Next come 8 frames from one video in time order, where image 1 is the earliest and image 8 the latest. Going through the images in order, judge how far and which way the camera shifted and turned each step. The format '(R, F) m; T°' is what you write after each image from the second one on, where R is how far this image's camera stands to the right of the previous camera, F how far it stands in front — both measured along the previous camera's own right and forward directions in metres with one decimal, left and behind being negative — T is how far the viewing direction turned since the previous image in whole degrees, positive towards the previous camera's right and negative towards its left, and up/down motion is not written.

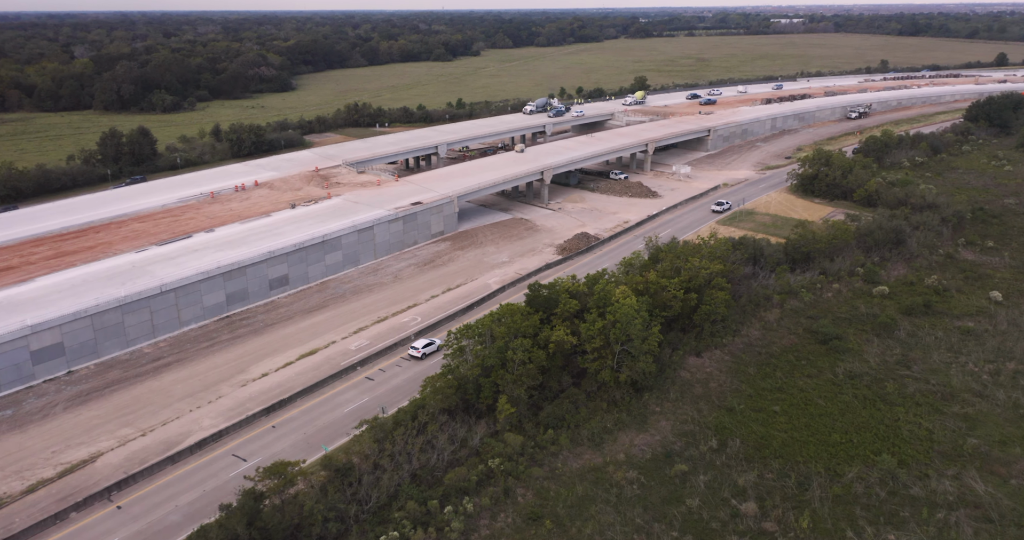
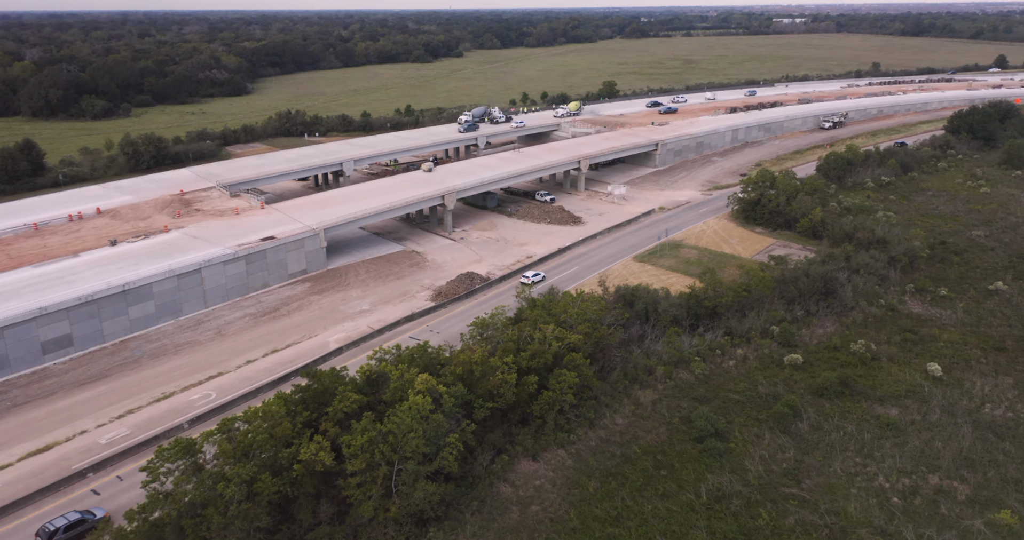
(+6.4, +5.4) m; -1°
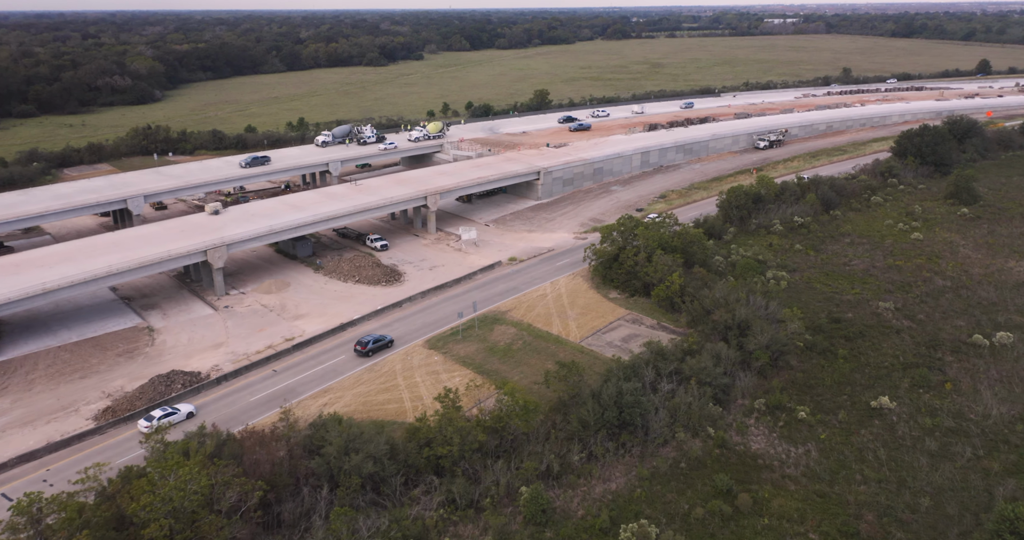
(+9.9, +8.5) m; 0°
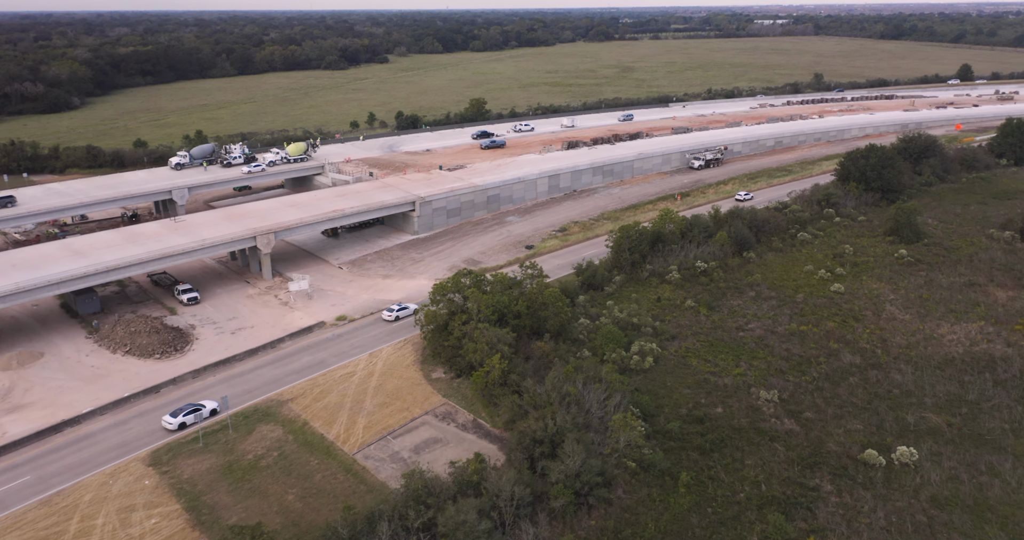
(+7.4, +6.3) m; 0°
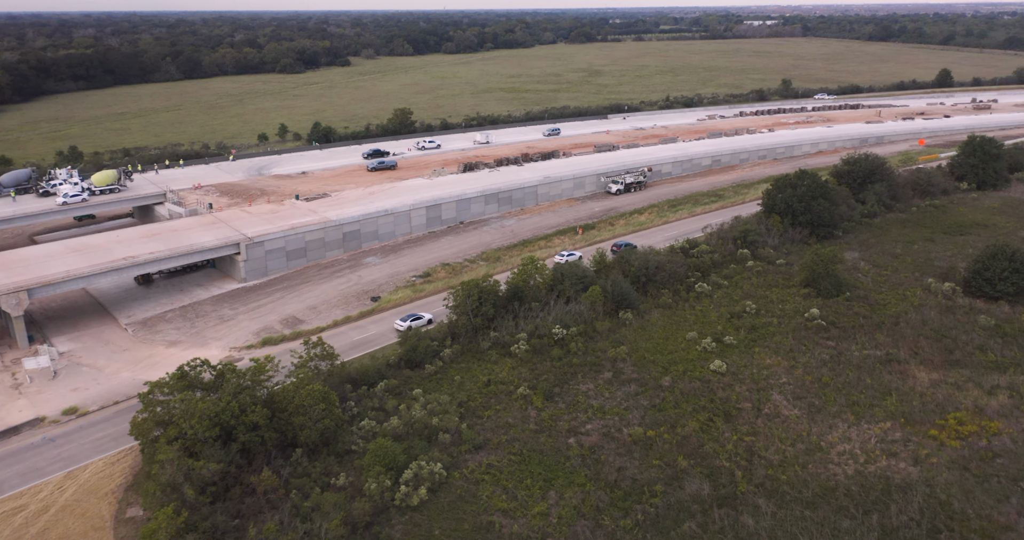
(+7.4, +6.4) m; 0°
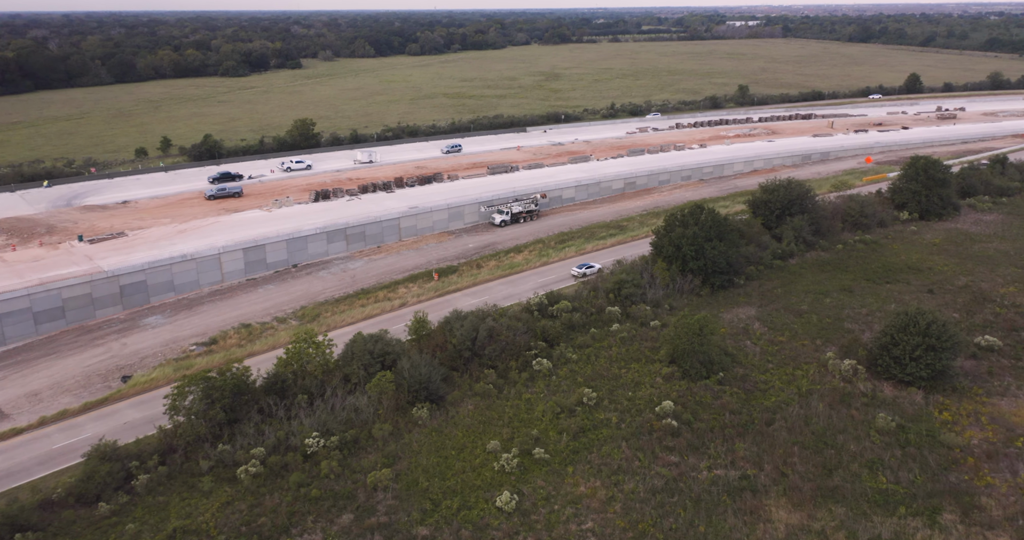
(+7.6, +6.6) m; +1°
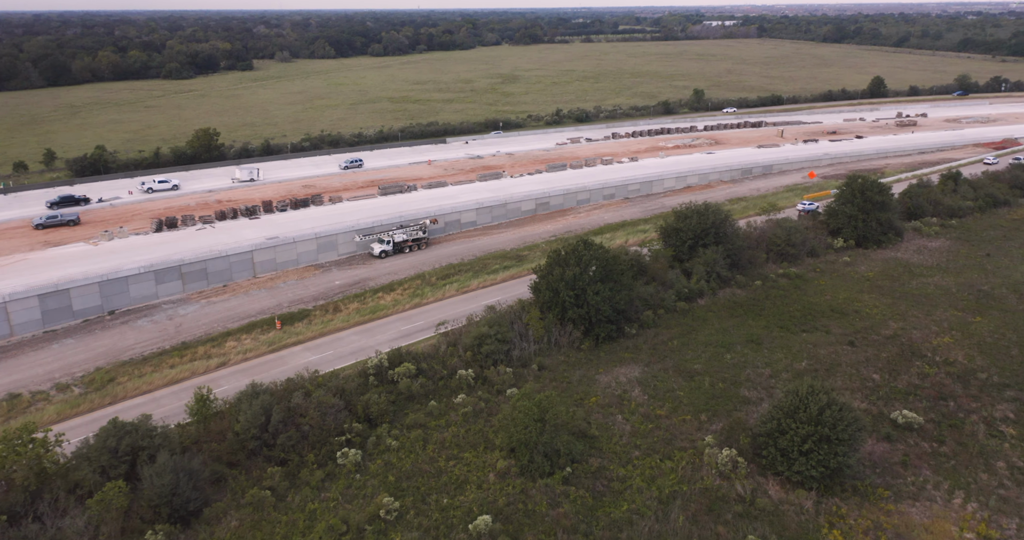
(+5.6, +4.9) m; +1°
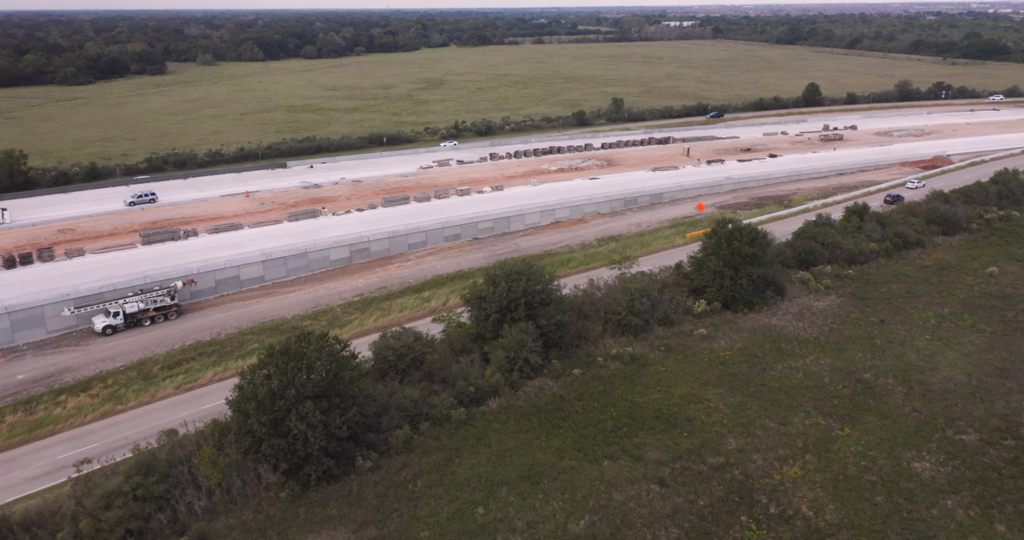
(+8.5, +7.6) m; +2°
